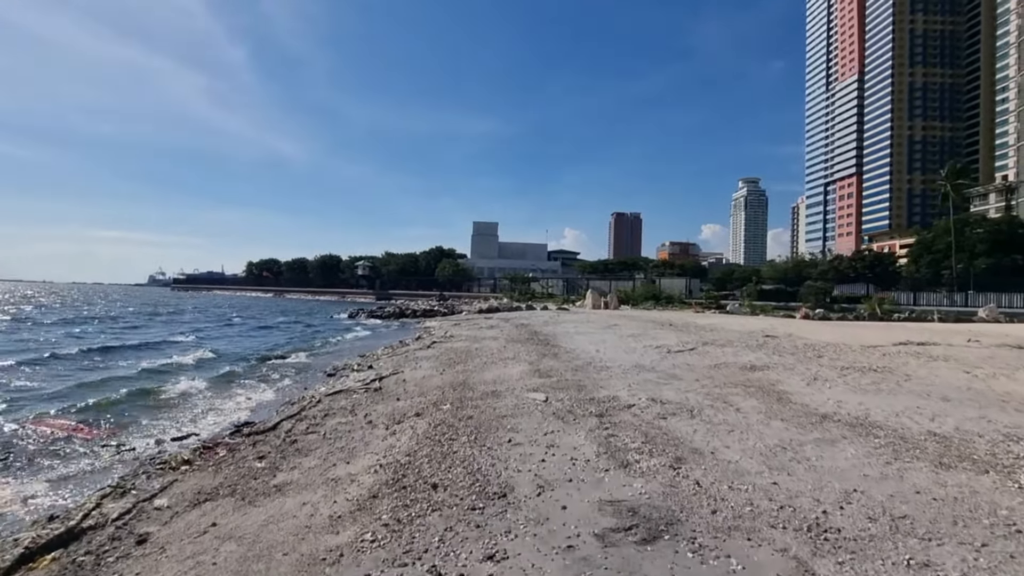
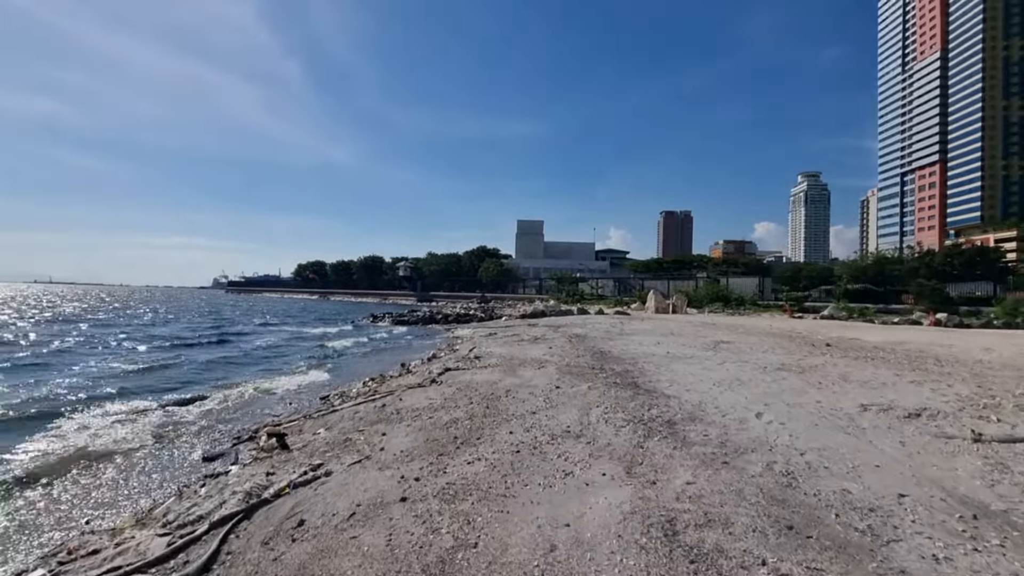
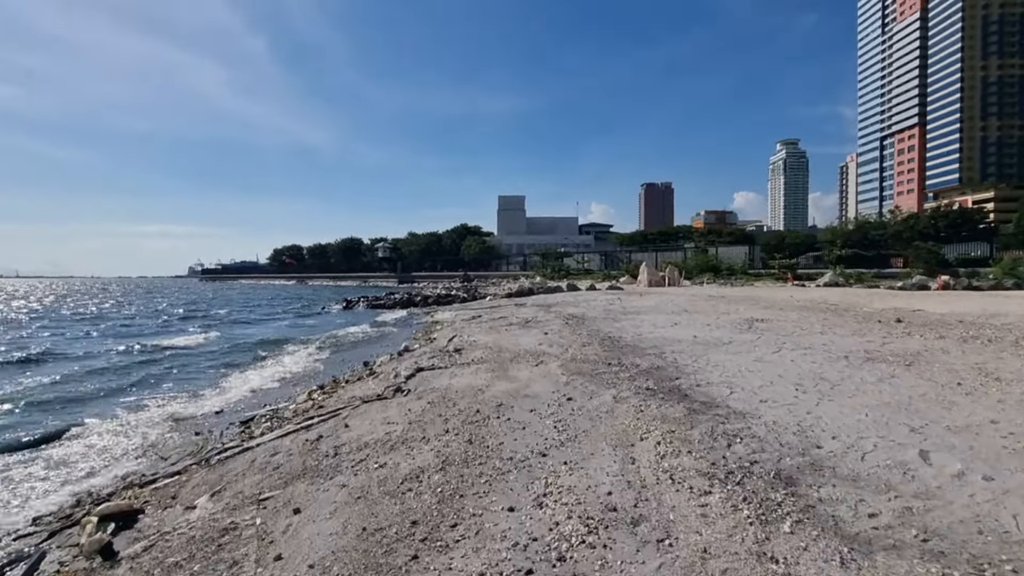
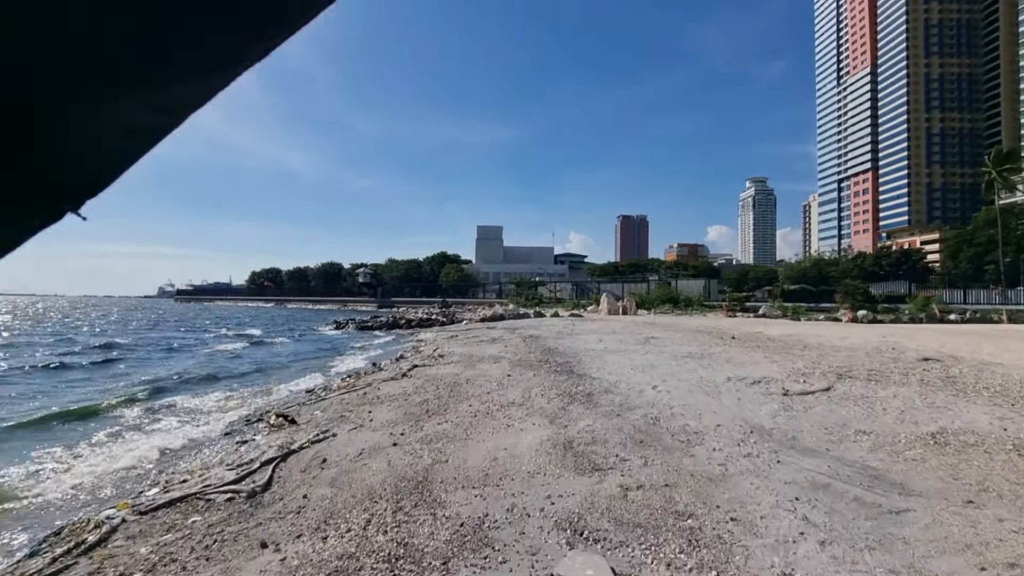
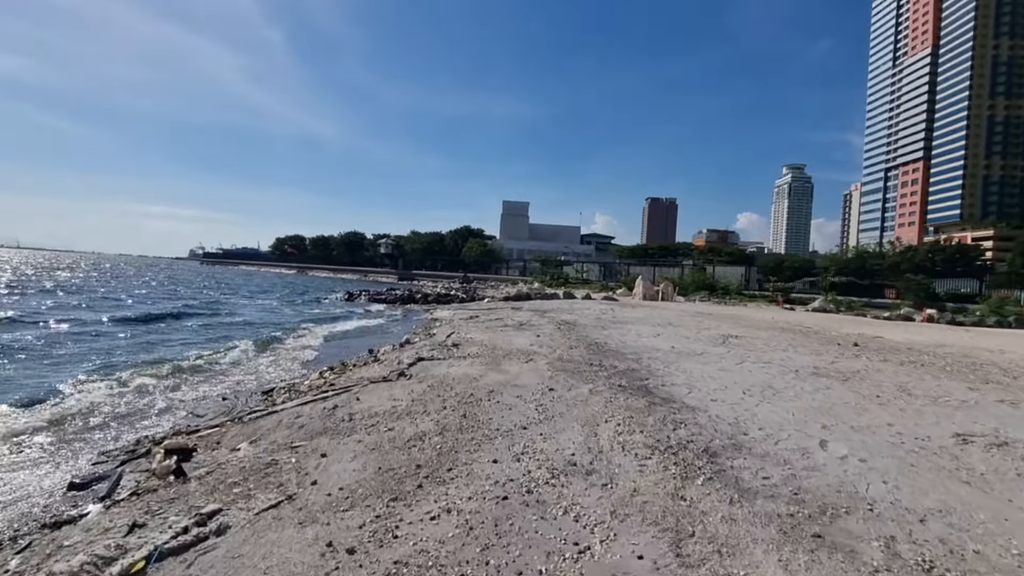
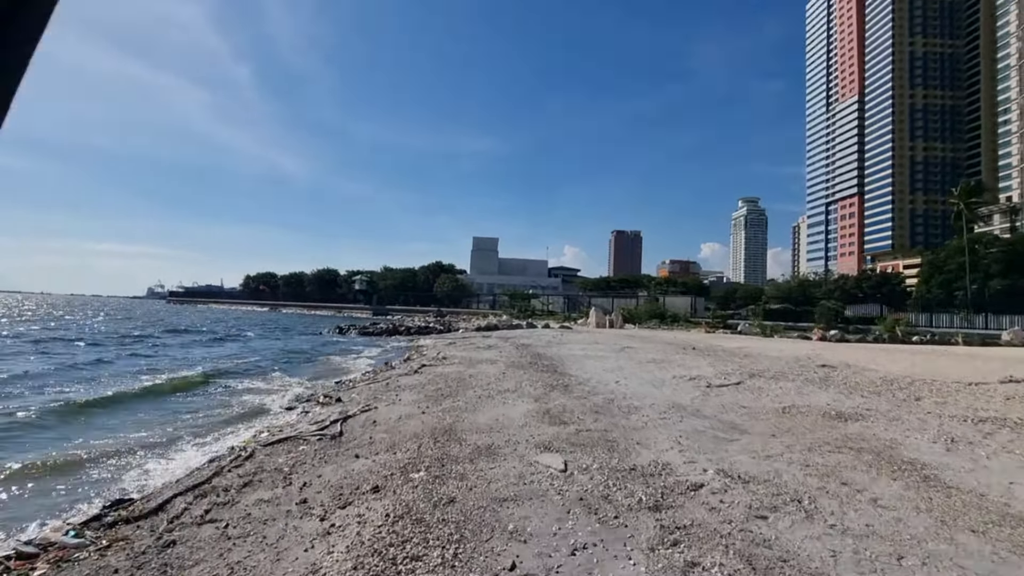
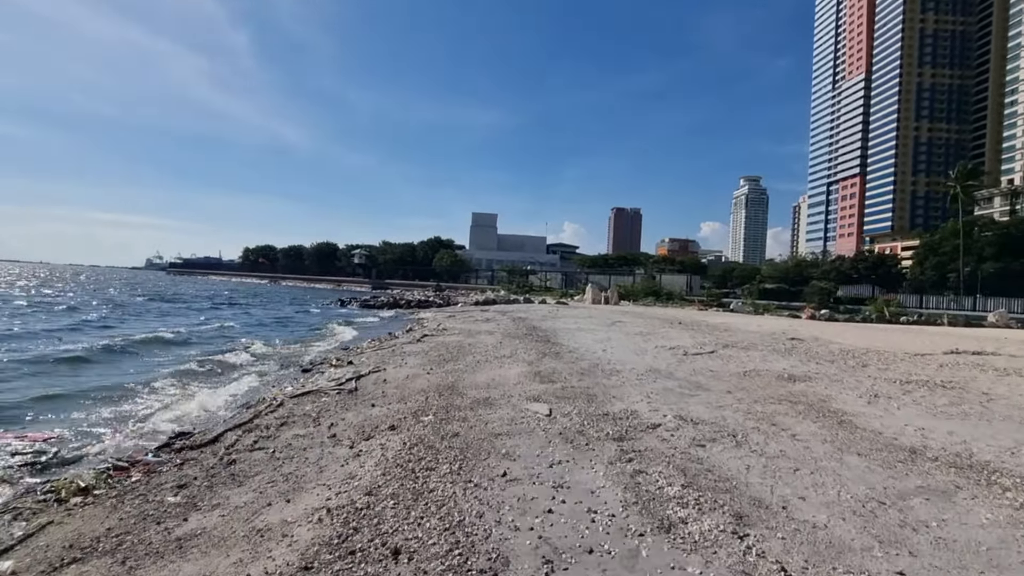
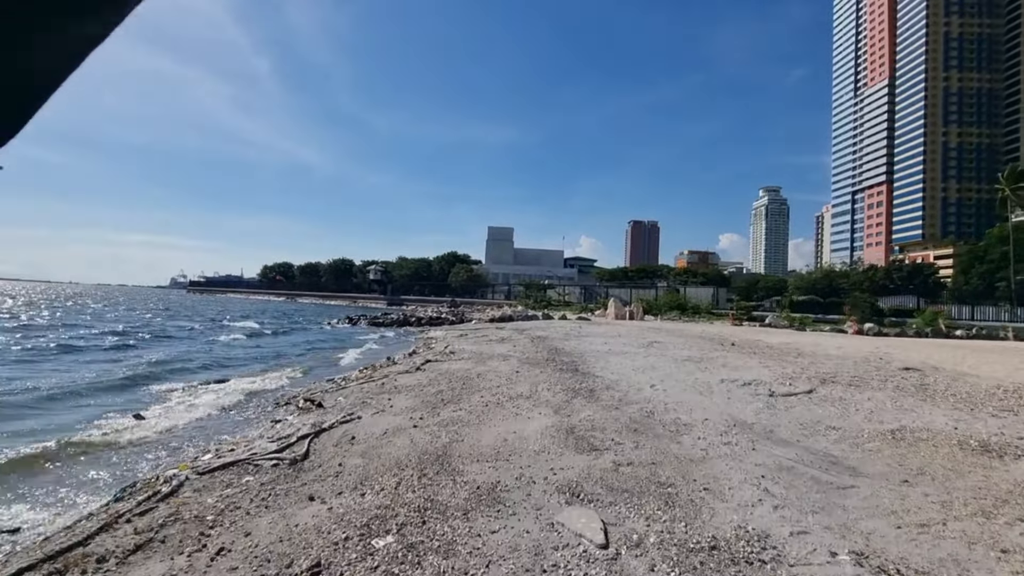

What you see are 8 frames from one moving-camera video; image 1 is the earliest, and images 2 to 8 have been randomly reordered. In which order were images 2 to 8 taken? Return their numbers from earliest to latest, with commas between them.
7, 6, 8, 4, 2, 5, 3
